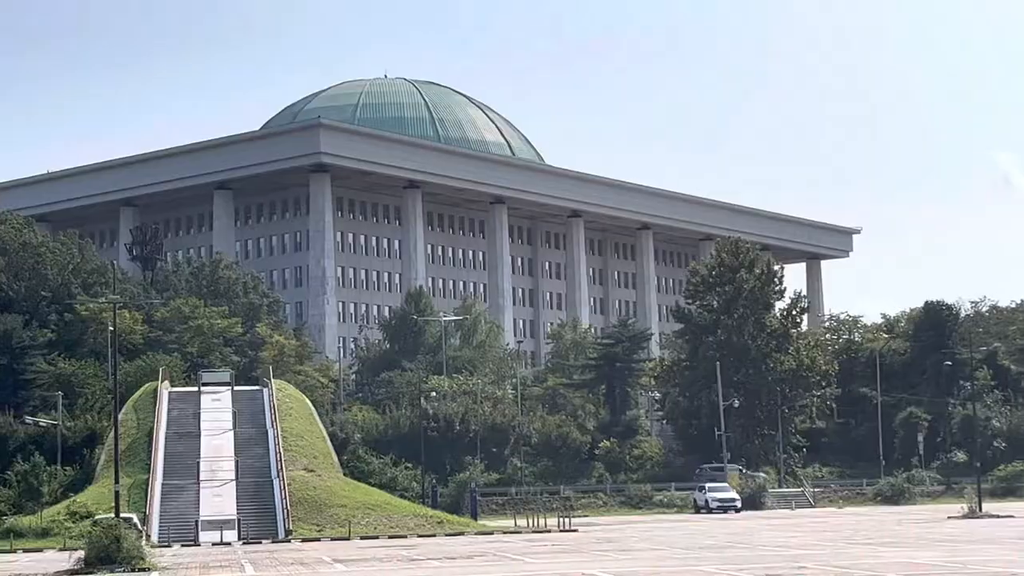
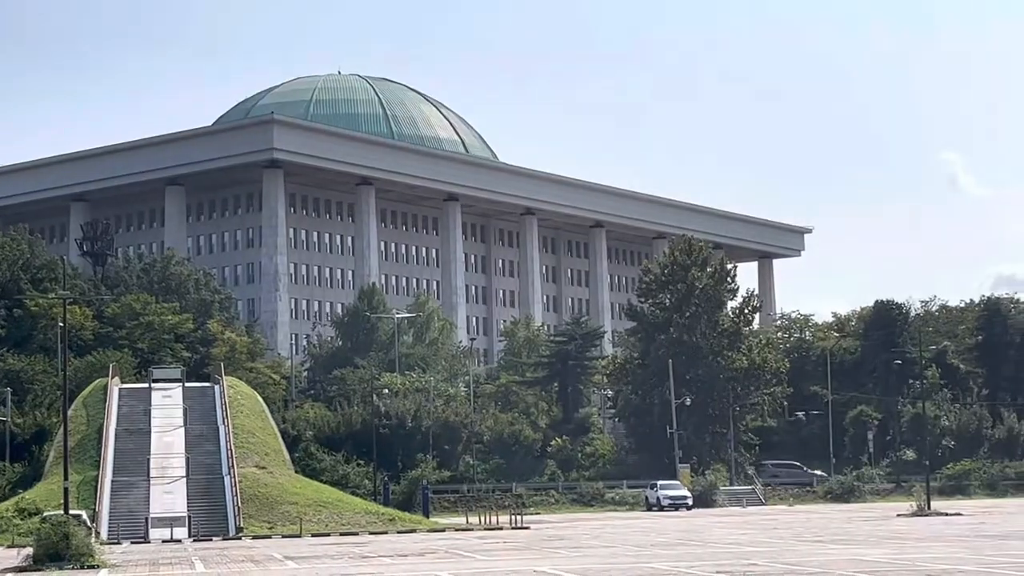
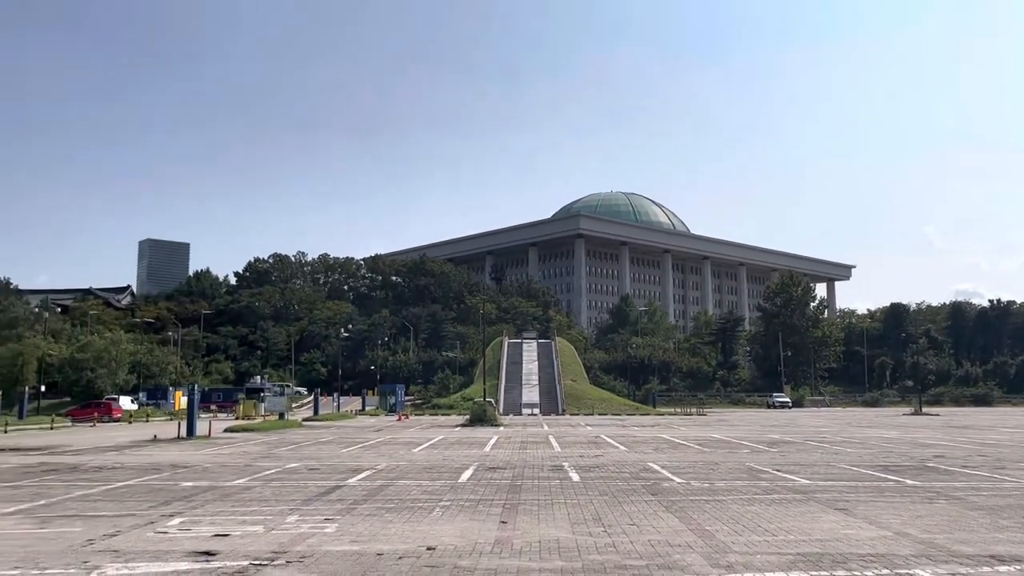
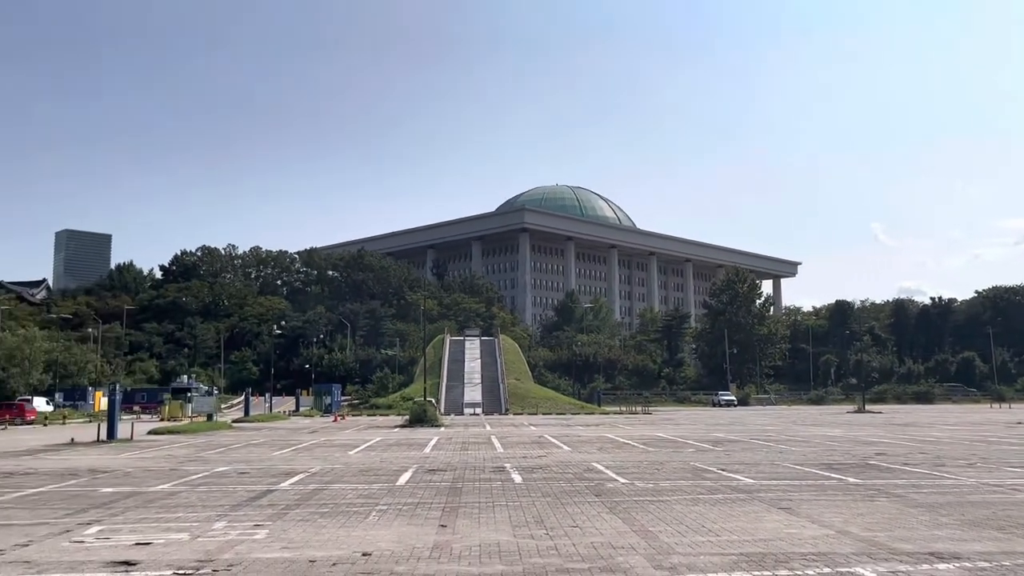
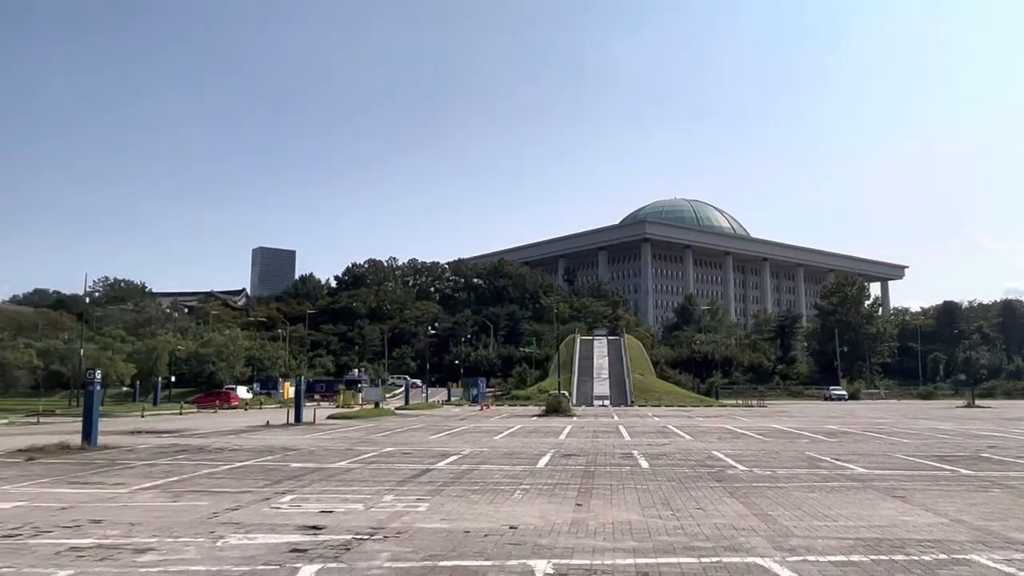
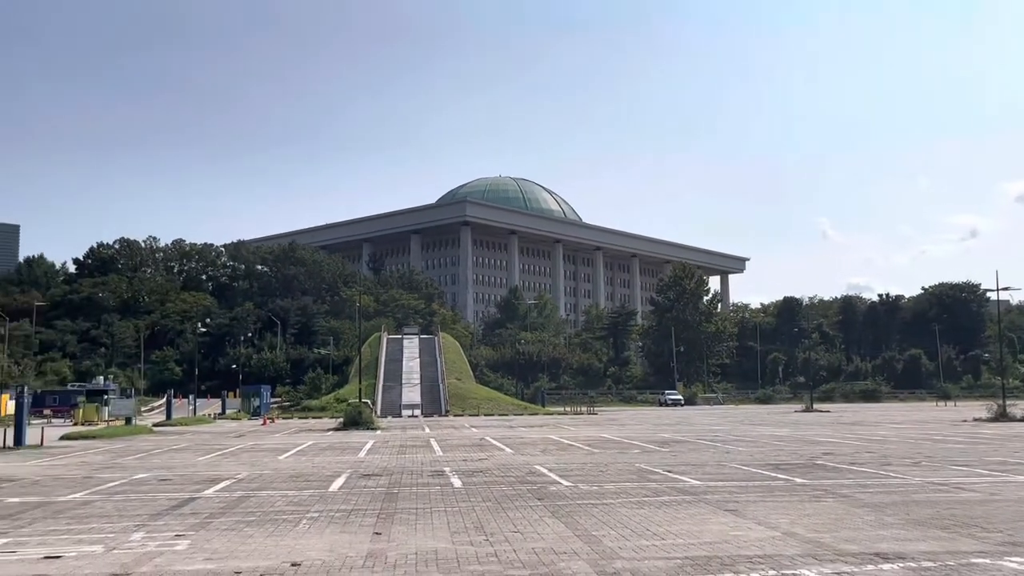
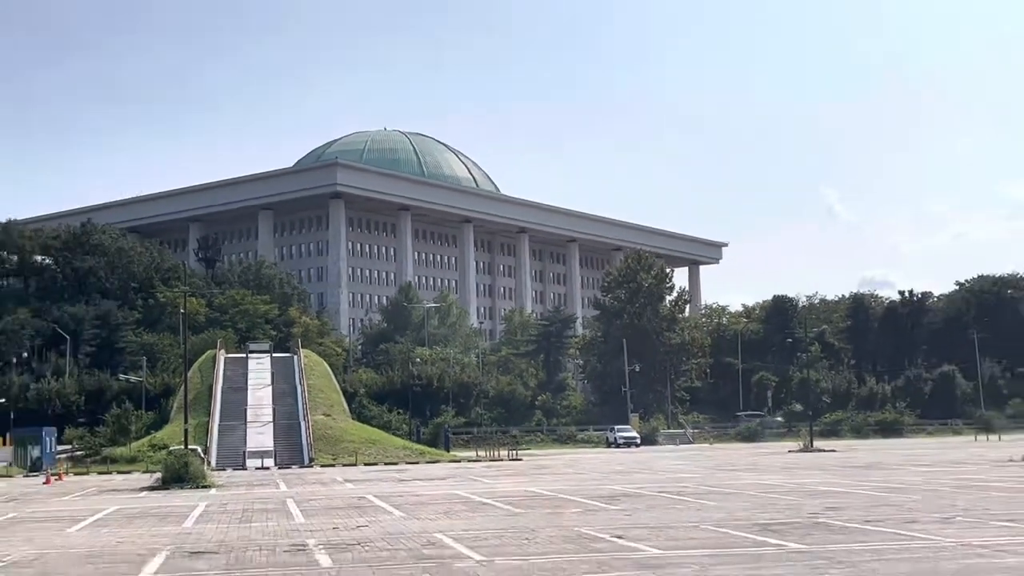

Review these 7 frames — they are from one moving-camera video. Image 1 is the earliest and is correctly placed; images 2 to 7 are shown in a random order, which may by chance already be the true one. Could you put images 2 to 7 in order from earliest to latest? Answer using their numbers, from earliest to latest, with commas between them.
2, 7, 6, 4, 3, 5
